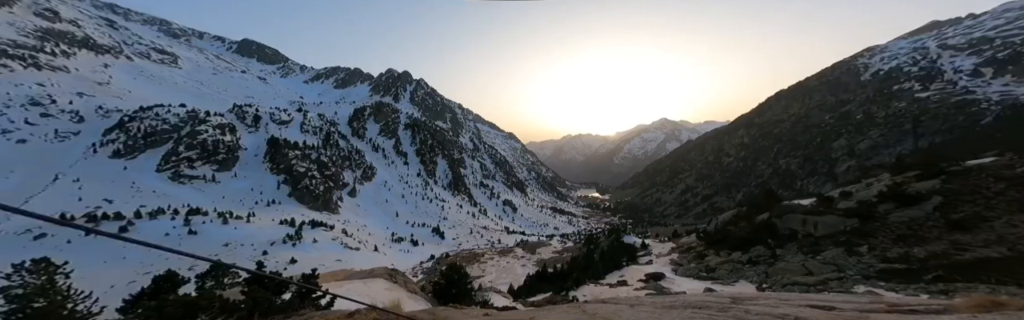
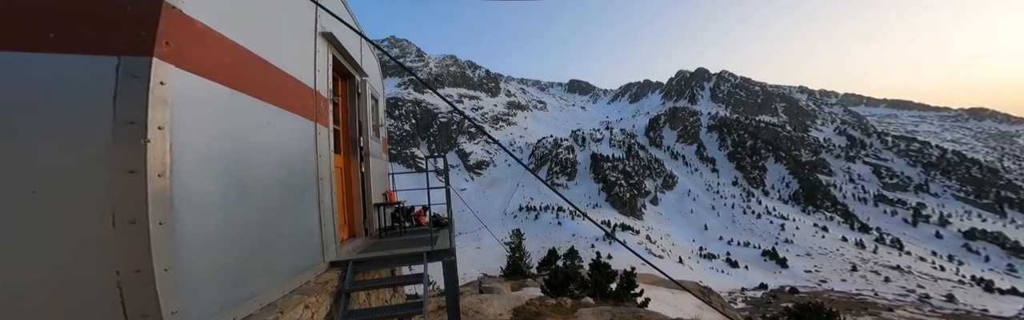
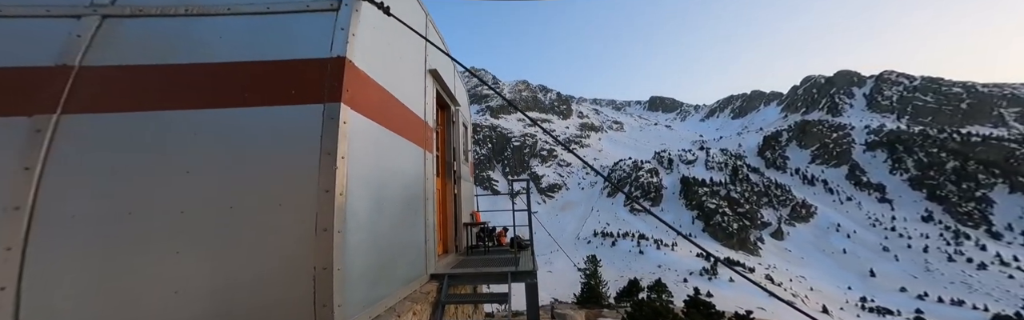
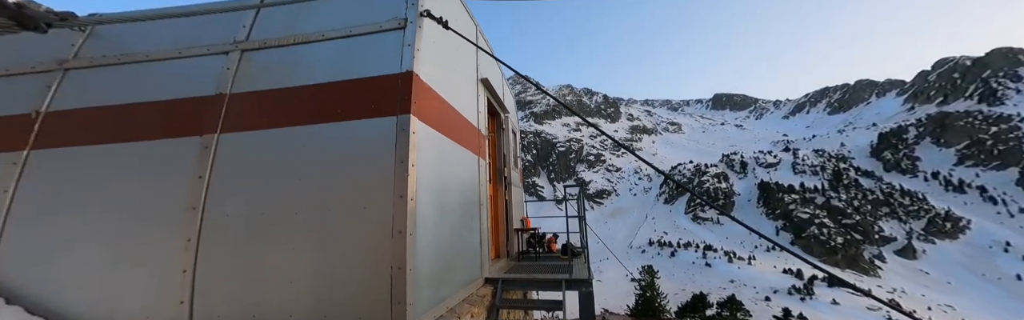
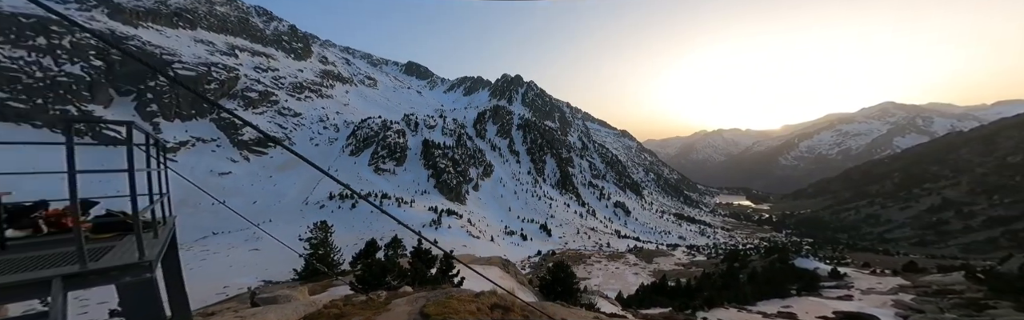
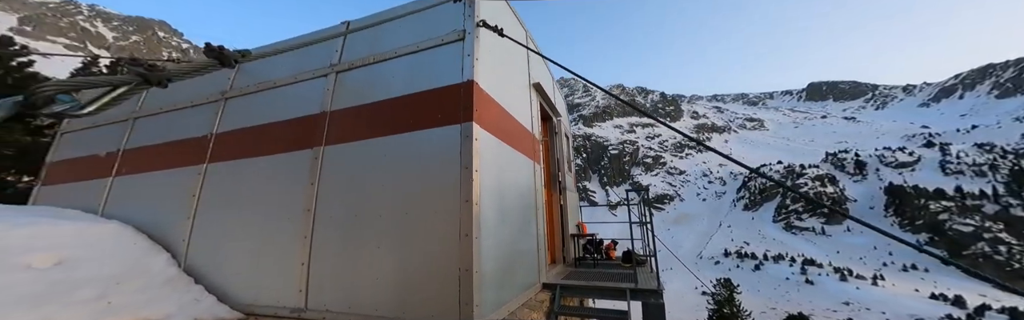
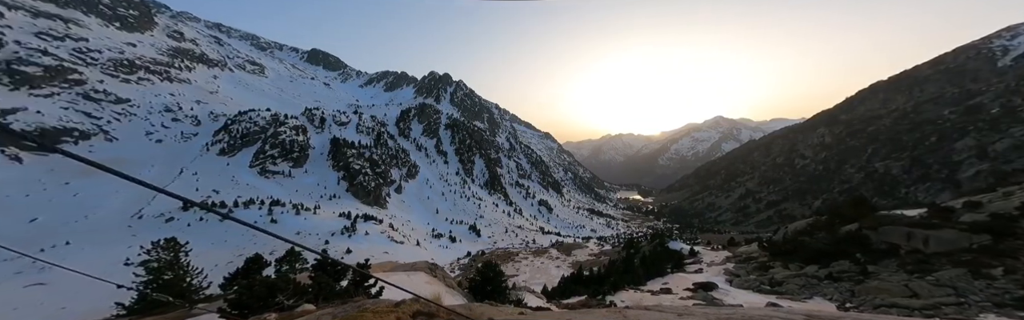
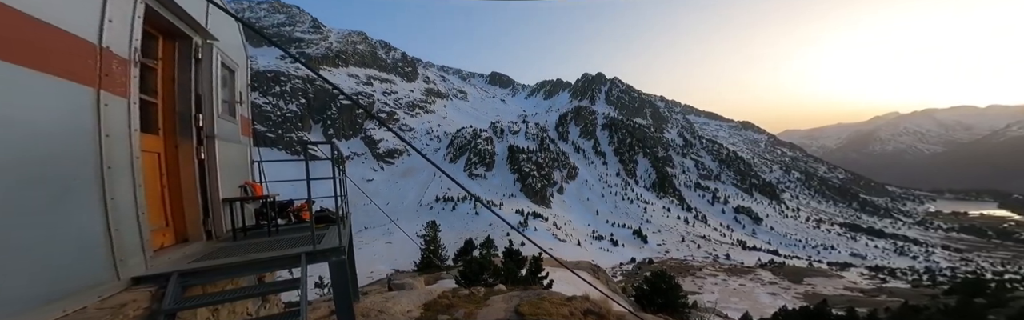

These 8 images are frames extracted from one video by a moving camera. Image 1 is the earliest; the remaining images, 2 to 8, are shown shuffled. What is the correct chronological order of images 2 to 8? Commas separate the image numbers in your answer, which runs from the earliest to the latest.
7, 5, 8, 2, 3, 4, 6
